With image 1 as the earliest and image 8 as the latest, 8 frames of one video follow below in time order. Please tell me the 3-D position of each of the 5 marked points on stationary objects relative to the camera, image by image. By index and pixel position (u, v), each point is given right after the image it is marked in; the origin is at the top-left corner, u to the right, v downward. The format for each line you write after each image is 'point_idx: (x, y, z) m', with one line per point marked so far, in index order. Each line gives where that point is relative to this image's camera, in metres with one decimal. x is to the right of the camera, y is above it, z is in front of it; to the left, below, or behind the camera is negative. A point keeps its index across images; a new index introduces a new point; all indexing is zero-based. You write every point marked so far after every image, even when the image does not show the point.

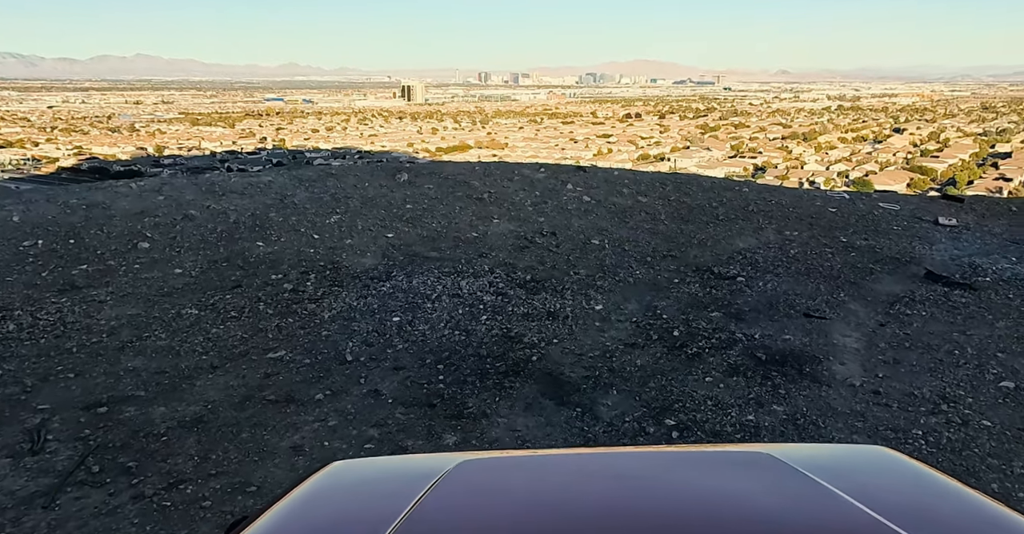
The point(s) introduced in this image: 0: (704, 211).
0: (+2.1, +0.6, +7.3) m
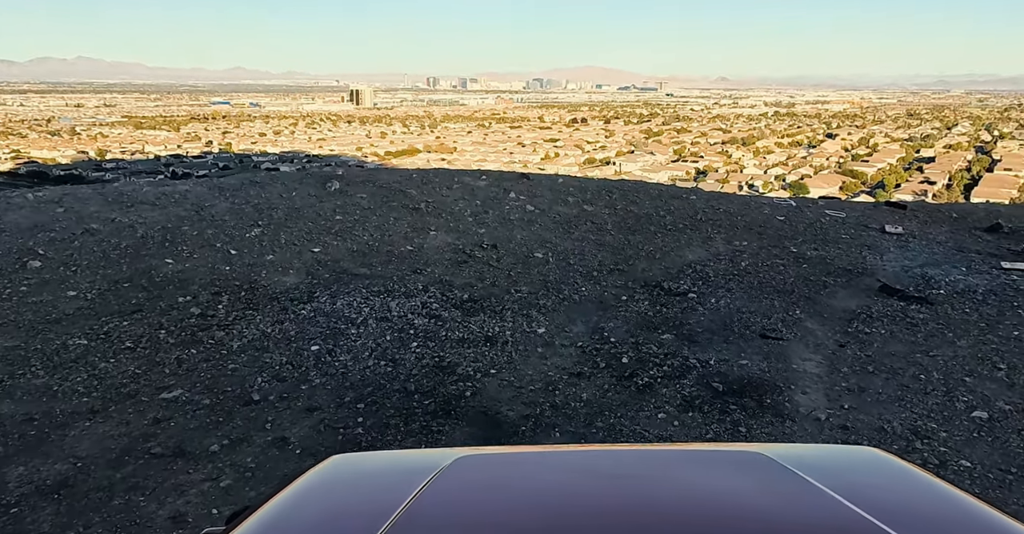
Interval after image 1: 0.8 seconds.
0: (+1.5, +0.5, +7.0) m
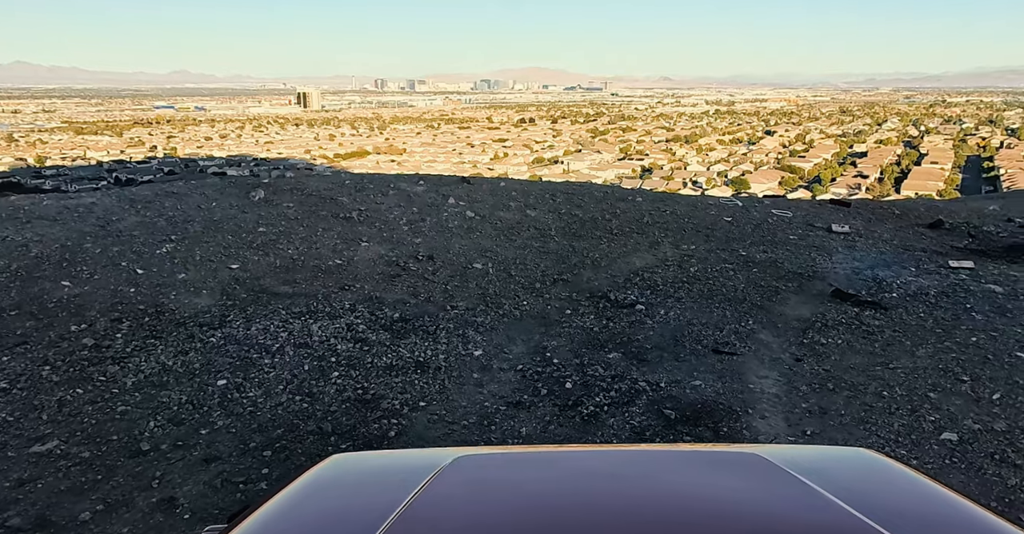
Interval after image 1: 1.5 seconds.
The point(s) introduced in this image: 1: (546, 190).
0: (+0.9, +0.4, +6.7) m
1: (+0.4, +0.9, +8.0) m
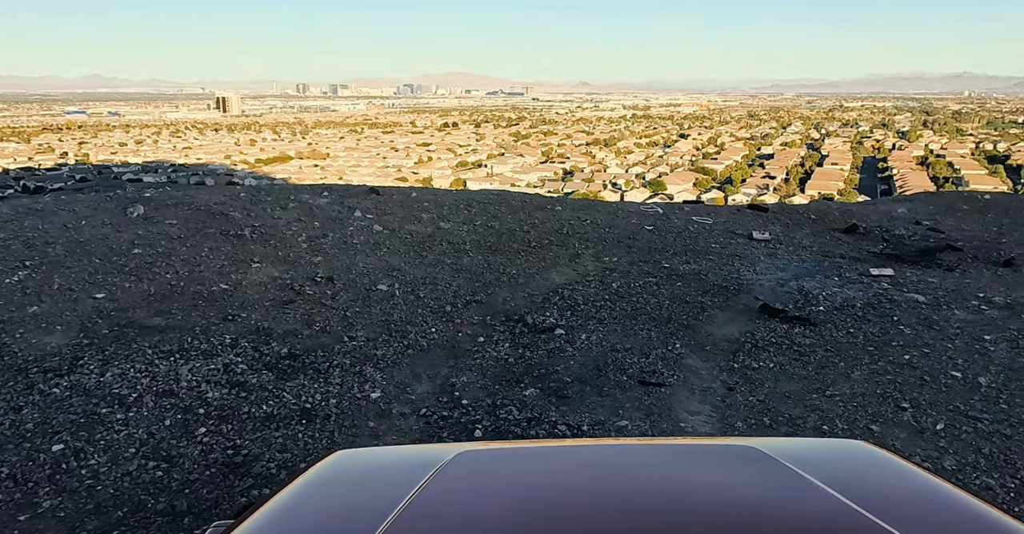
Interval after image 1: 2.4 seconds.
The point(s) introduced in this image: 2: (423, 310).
0: (0.0, +0.3, +6.3) m
1: (-0.6, +0.8, +7.6) m
2: (-0.6, -0.3, +4.5) m
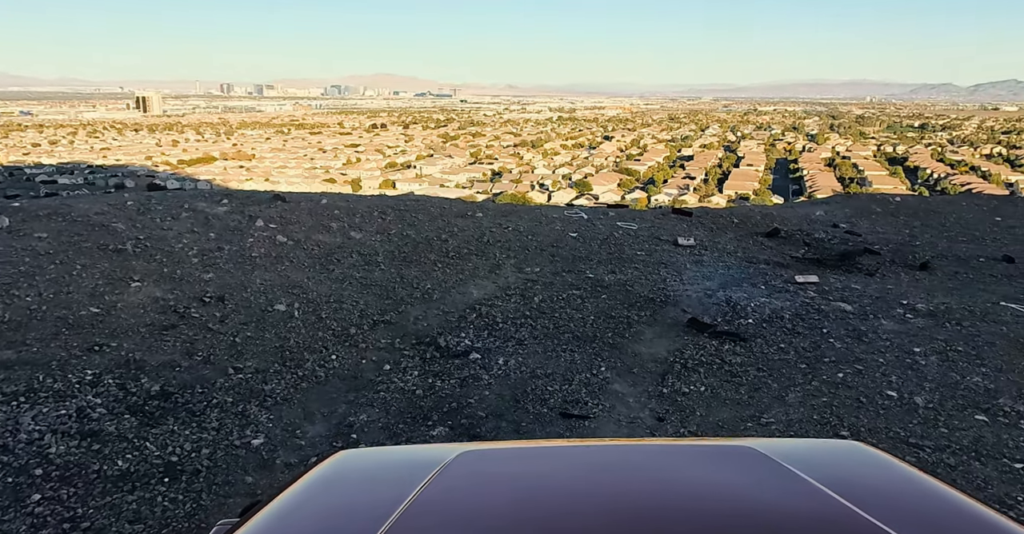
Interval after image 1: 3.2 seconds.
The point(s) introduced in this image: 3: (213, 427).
0: (-0.7, +0.2, +5.9) m
1: (-1.5, +0.7, +7.1) m
2: (-1.2, -0.4, +4.0) m
3: (-1.4, -0.7, +2.9) m
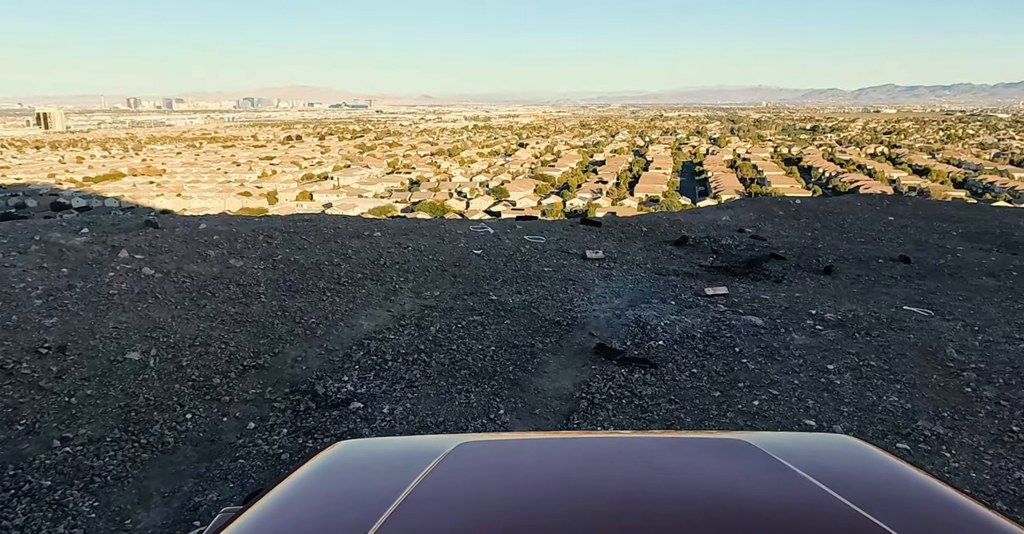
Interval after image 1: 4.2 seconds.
0: (-1.6, -0.1, +5.4) m
1: (-2.5, +0.4, +6.5) m
2: (-1.7, -0.6, +3.4) m
3: (-1.8, -0.9, +2.4) m
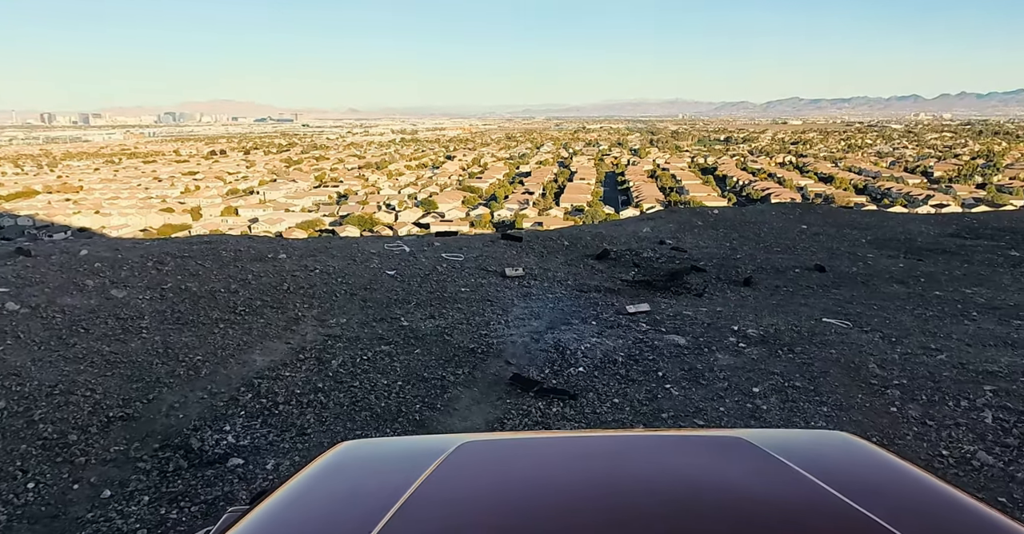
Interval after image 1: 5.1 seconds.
0: (-2.2, -0.3, +4.9) m
1: (-3.3, +0.1, +5.9) m
2: (-2.2, -0.8, +2.9) m
3: (-2.1, -1.1, +1.8) m
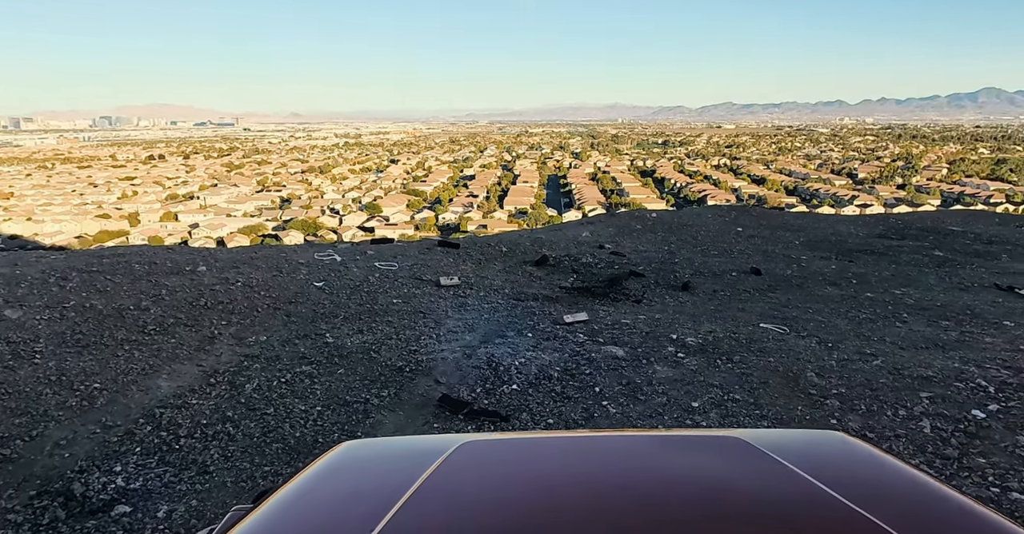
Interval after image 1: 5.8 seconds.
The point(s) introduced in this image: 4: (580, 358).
0: (-2.7, -0.4, +4.4) m
1: (-3.8, 0.0, +5.4) m
2: (-2.5, -0.9, +2.5) m
3: (-2.3, -1.2, +1.4) m
4: (+0.4, -0.5, +3.5) m
